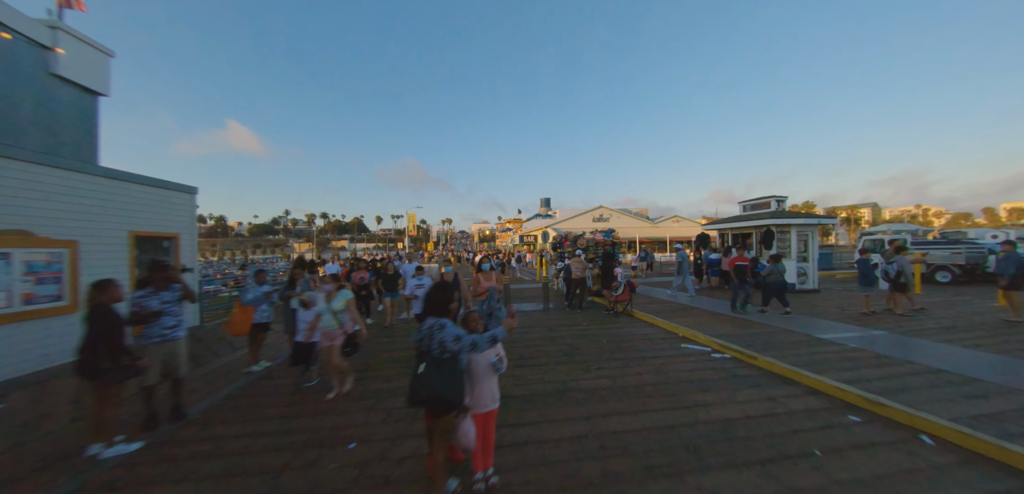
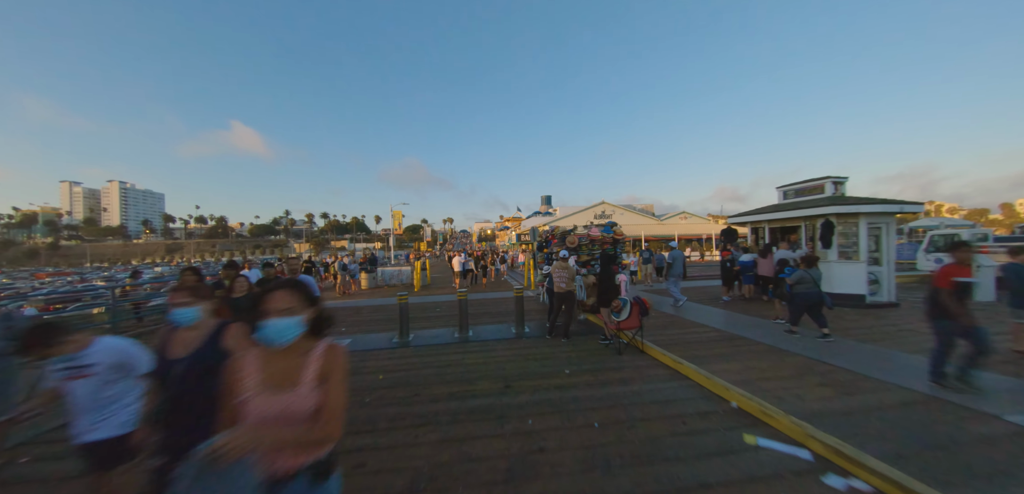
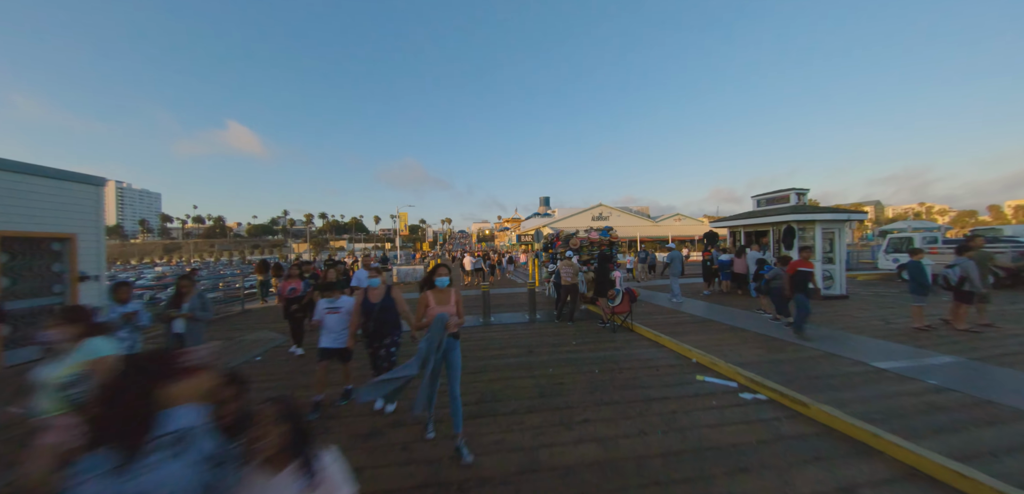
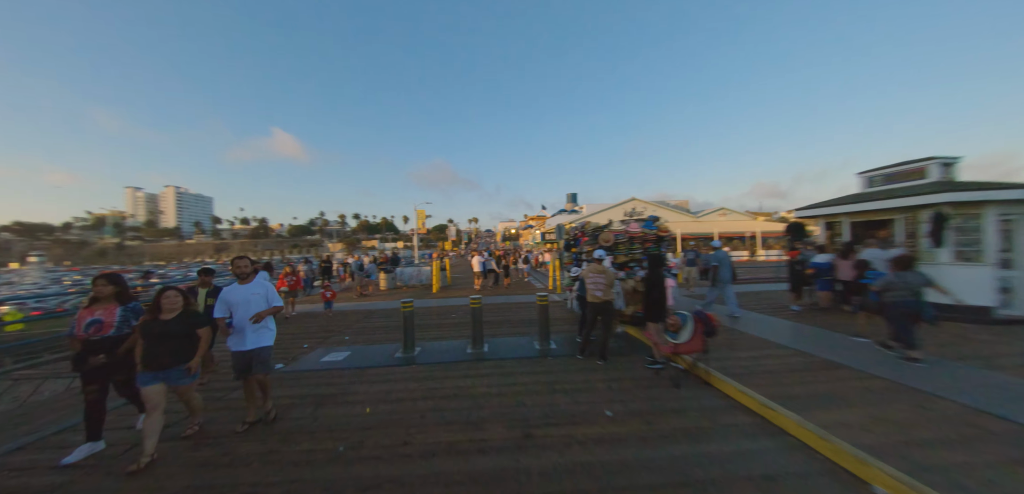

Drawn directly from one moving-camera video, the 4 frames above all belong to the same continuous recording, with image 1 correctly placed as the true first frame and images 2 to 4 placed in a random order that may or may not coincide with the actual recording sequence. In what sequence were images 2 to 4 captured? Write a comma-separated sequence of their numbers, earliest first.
3, 2, 4
